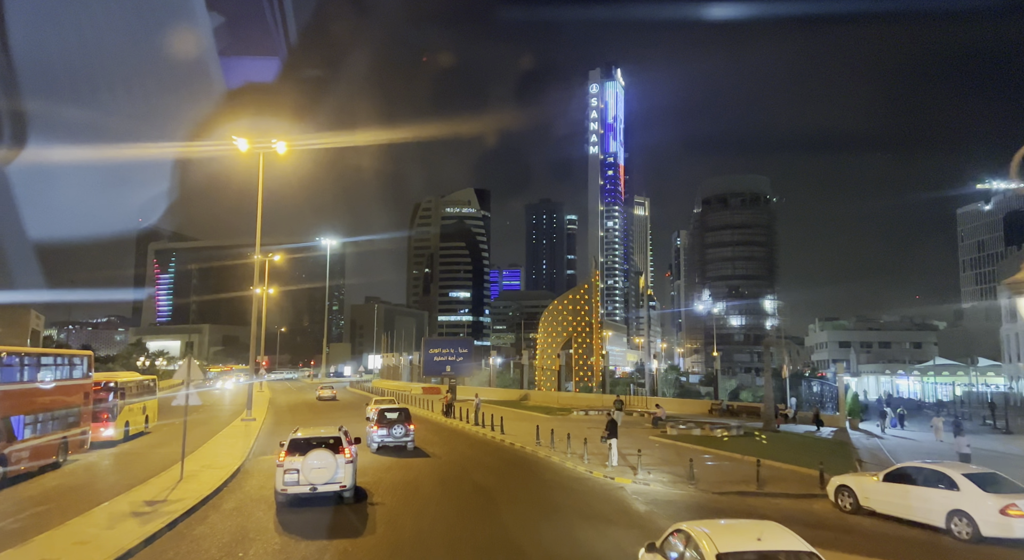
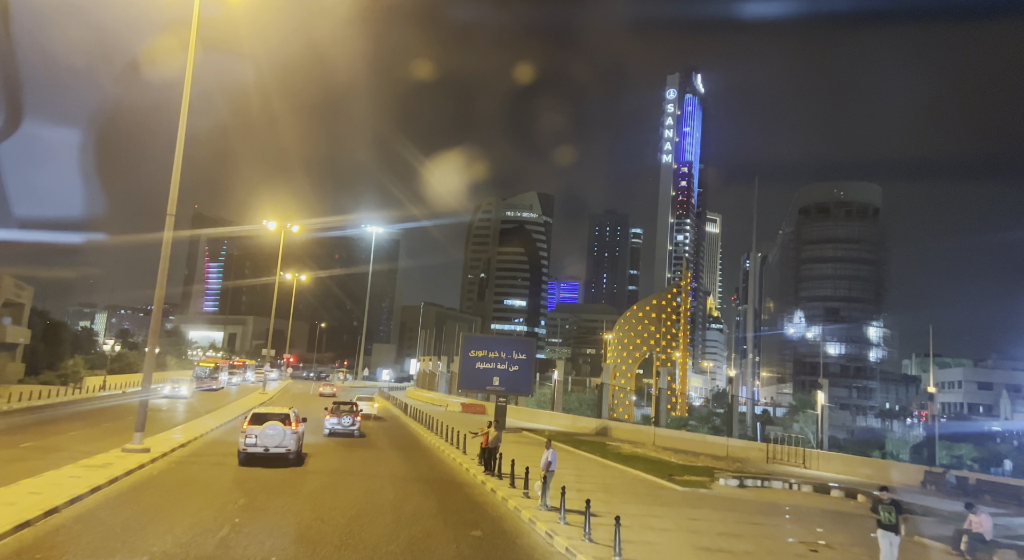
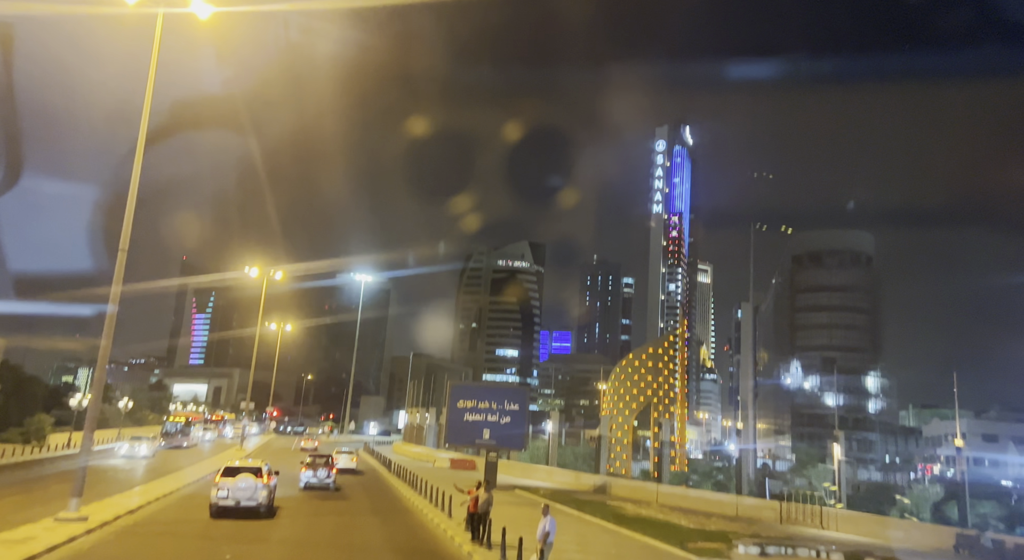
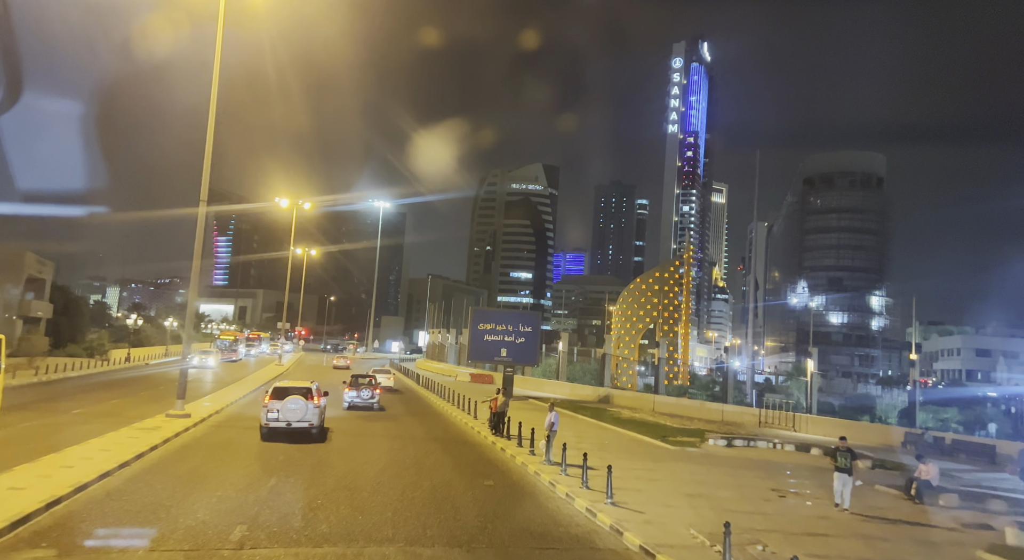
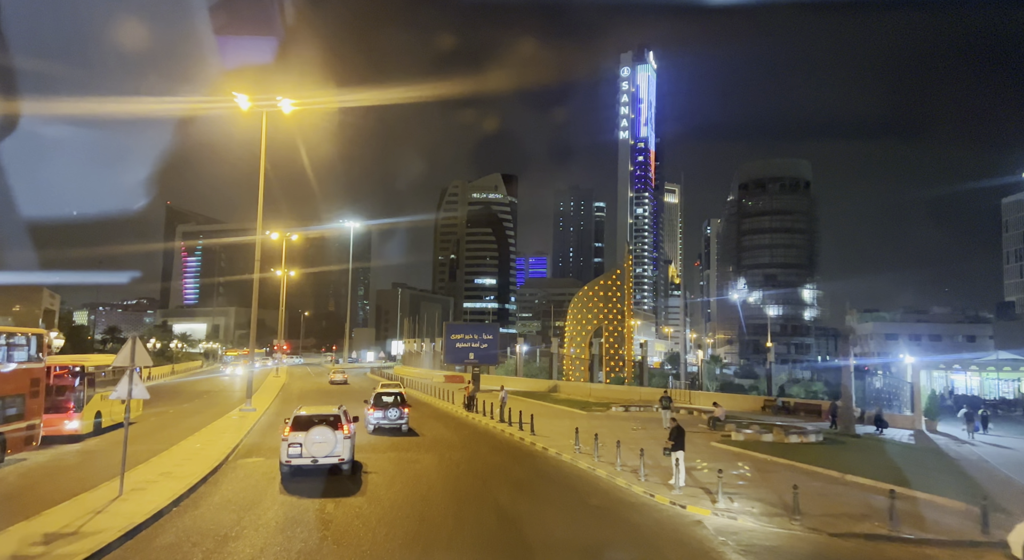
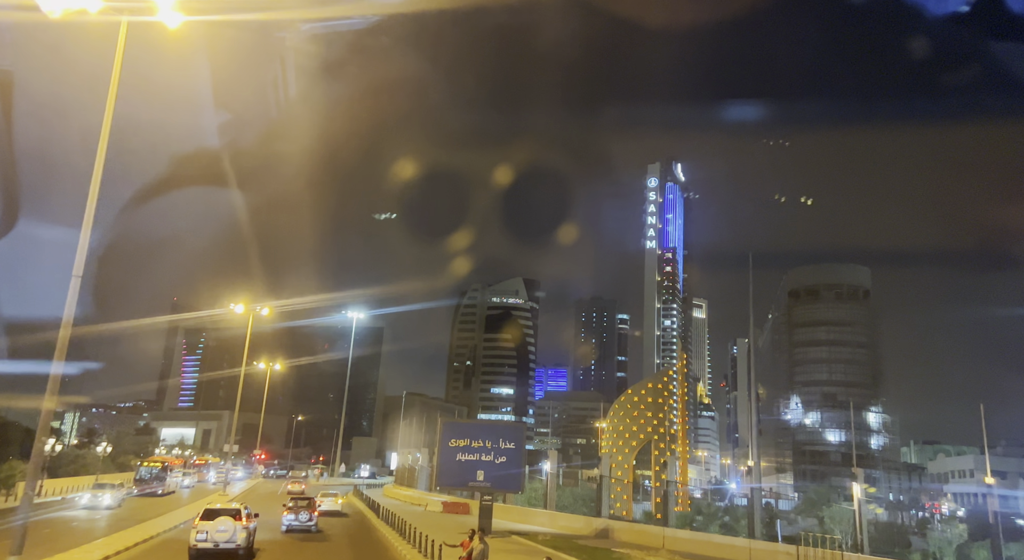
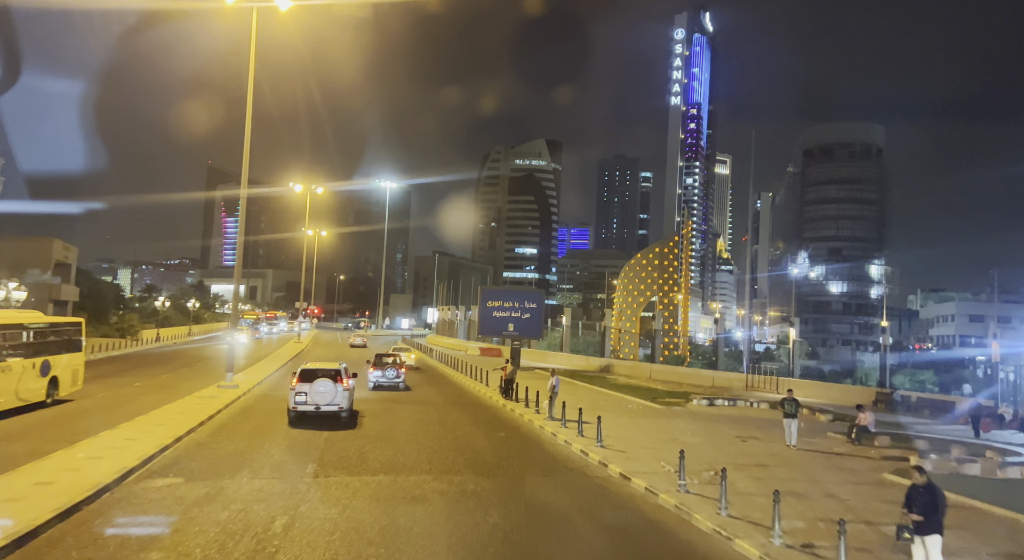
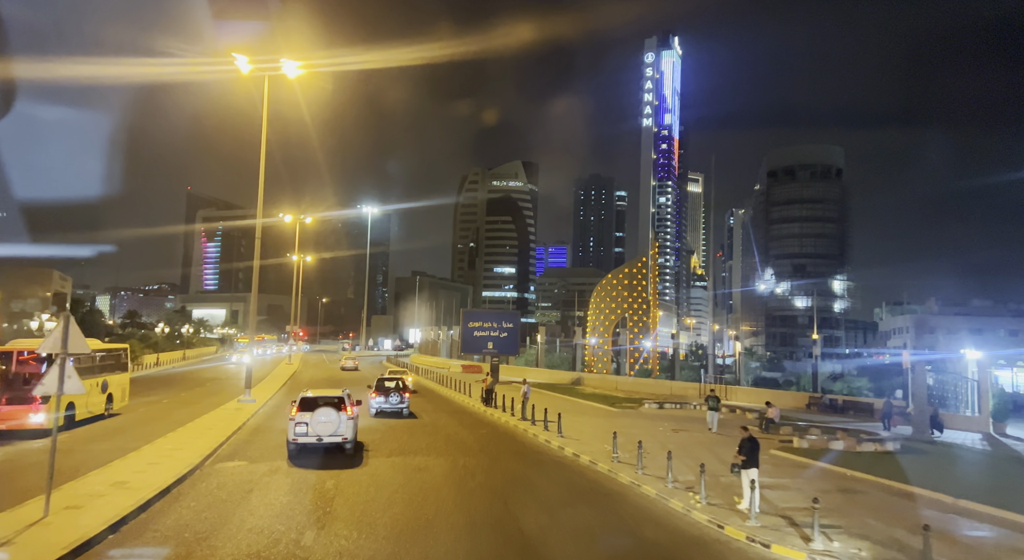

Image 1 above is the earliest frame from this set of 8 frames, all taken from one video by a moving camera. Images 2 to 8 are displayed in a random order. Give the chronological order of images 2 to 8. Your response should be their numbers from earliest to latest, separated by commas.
5, 8, 7, 4, 2, 3, 6
